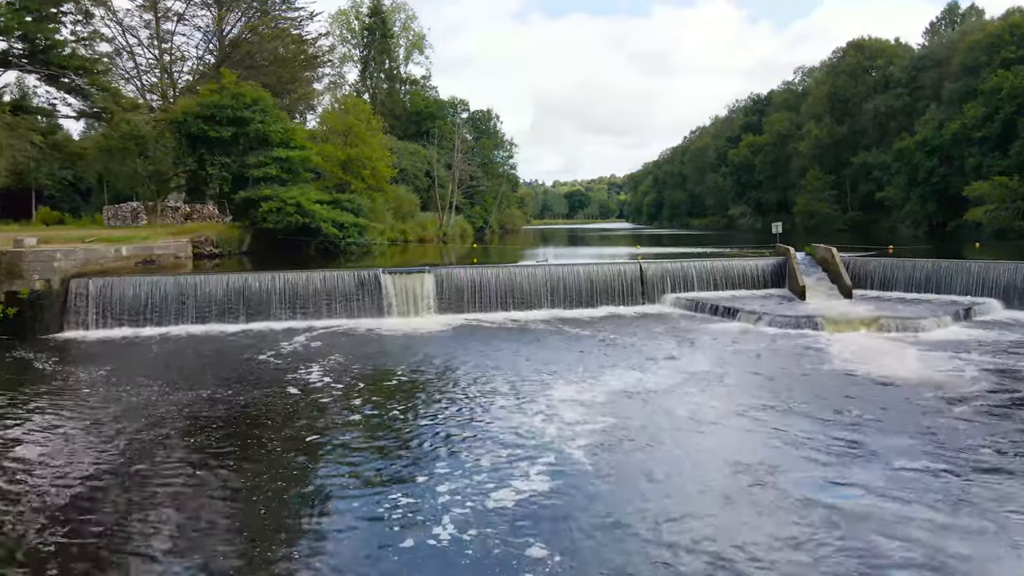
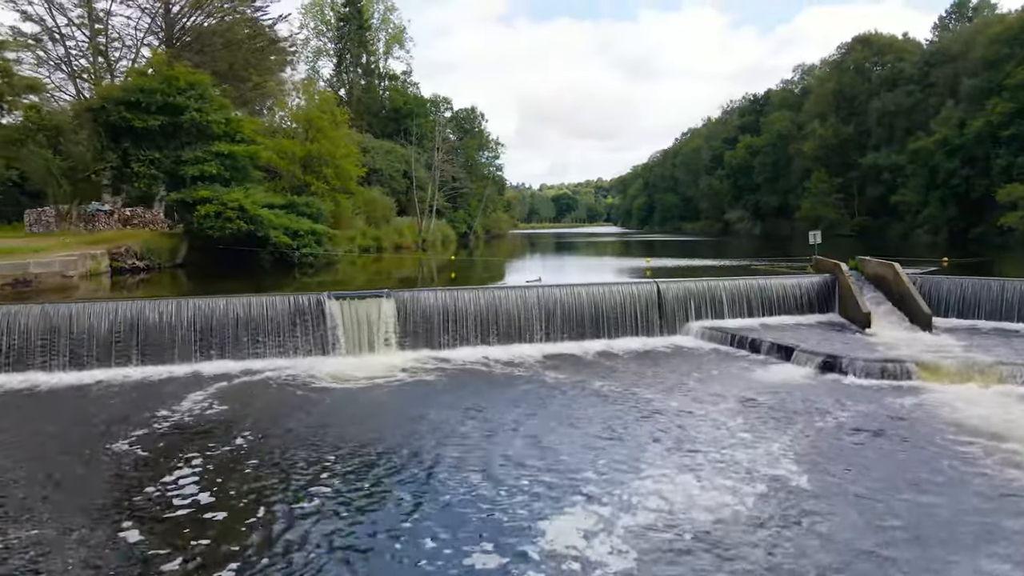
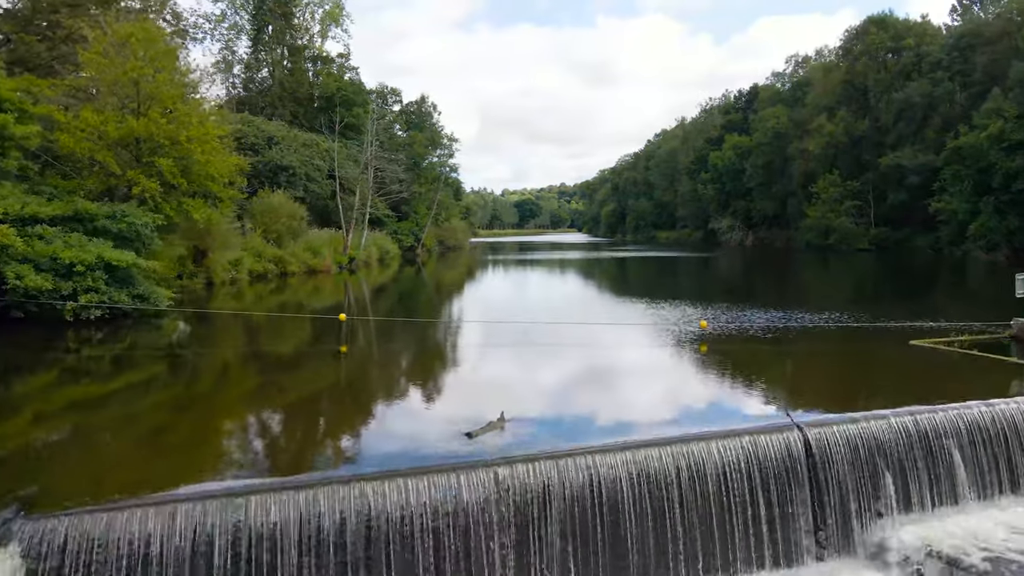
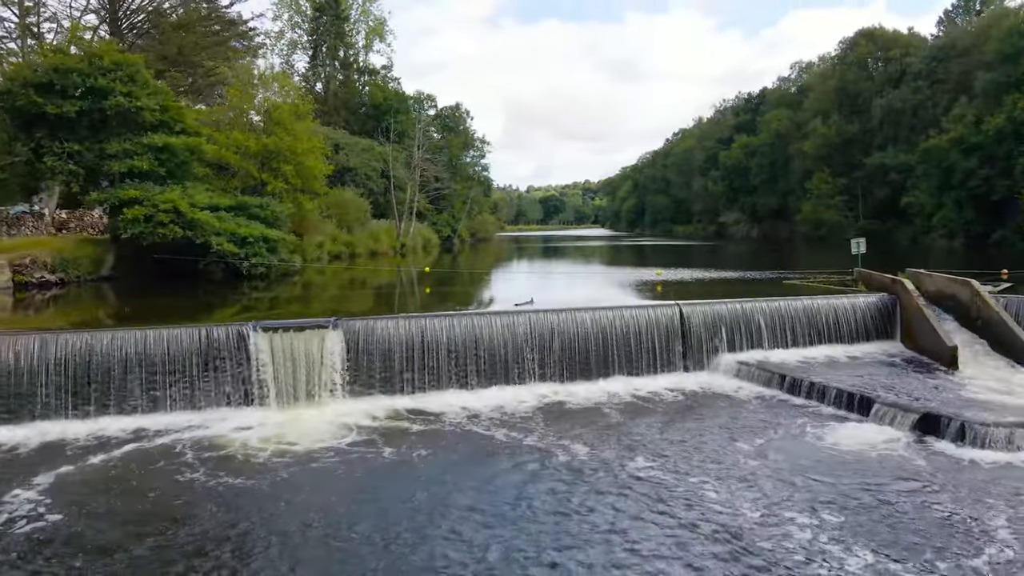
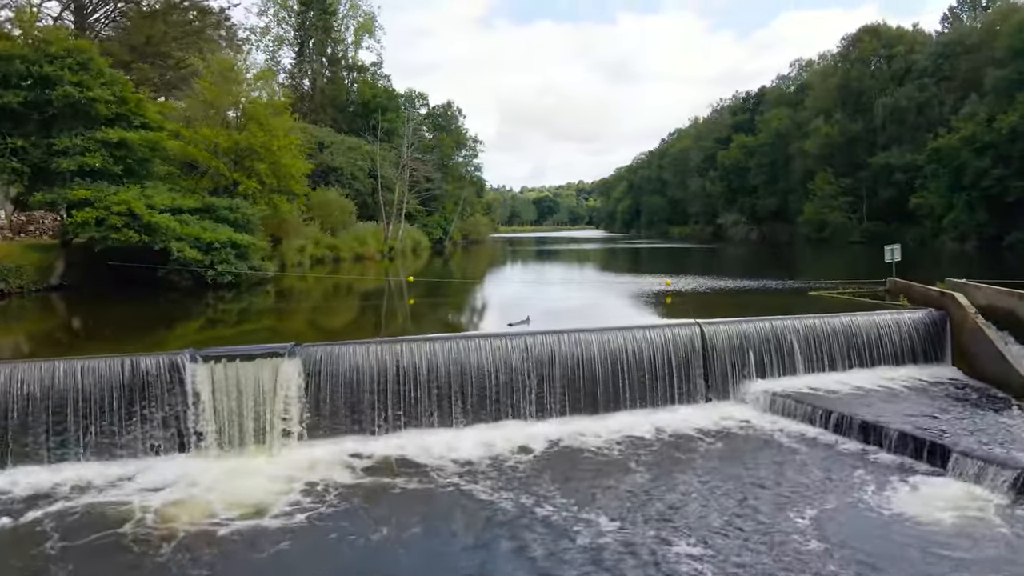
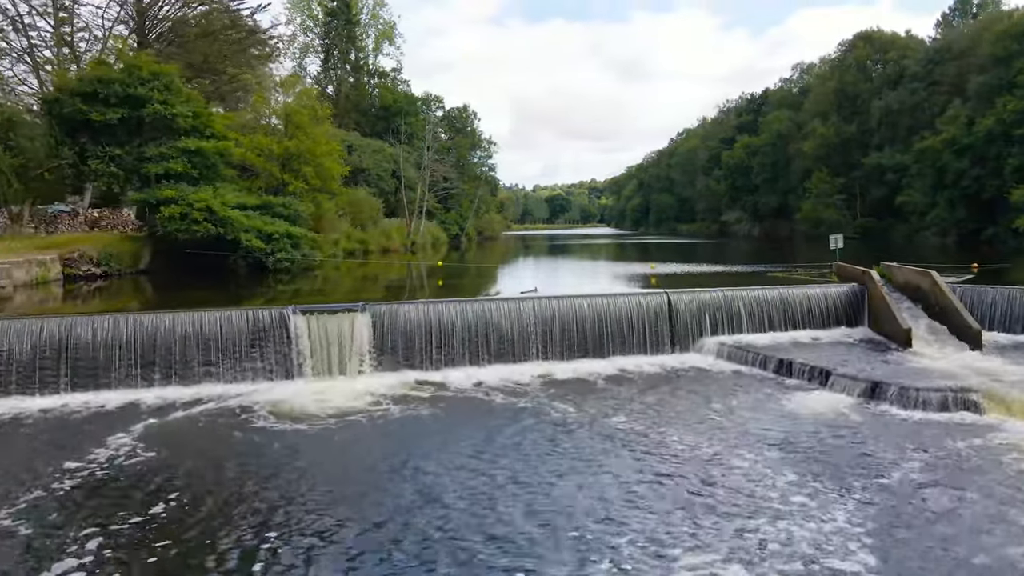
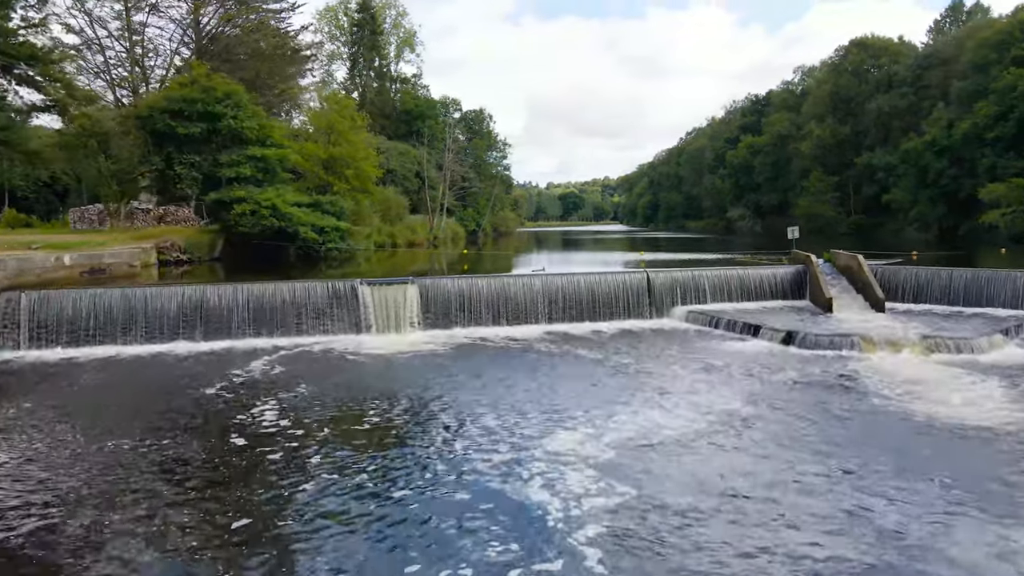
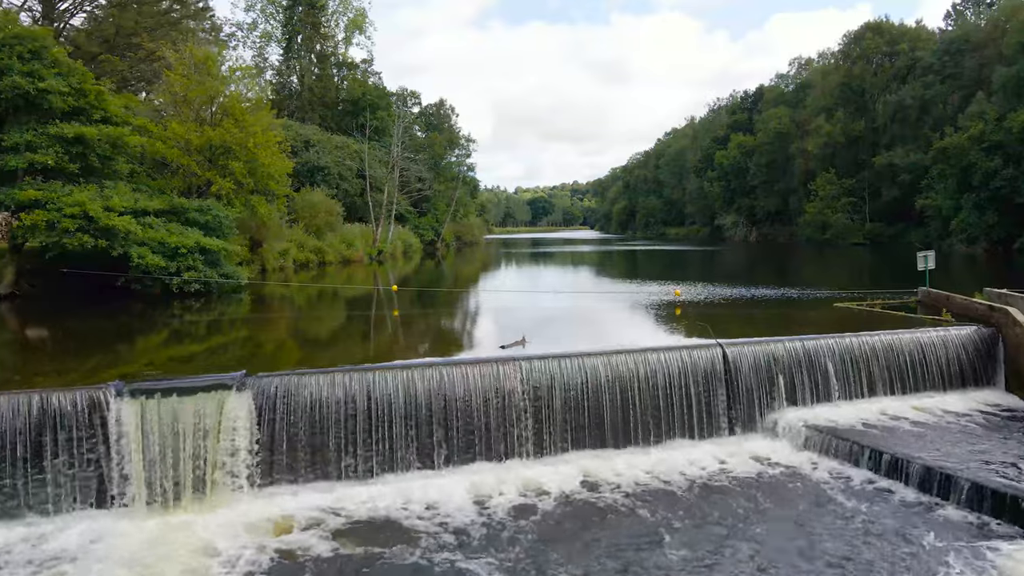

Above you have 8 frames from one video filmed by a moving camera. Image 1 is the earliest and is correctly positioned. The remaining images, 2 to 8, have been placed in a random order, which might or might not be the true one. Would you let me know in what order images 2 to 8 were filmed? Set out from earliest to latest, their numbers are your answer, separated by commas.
7, 2, 6, 4, 5, 8, 3
